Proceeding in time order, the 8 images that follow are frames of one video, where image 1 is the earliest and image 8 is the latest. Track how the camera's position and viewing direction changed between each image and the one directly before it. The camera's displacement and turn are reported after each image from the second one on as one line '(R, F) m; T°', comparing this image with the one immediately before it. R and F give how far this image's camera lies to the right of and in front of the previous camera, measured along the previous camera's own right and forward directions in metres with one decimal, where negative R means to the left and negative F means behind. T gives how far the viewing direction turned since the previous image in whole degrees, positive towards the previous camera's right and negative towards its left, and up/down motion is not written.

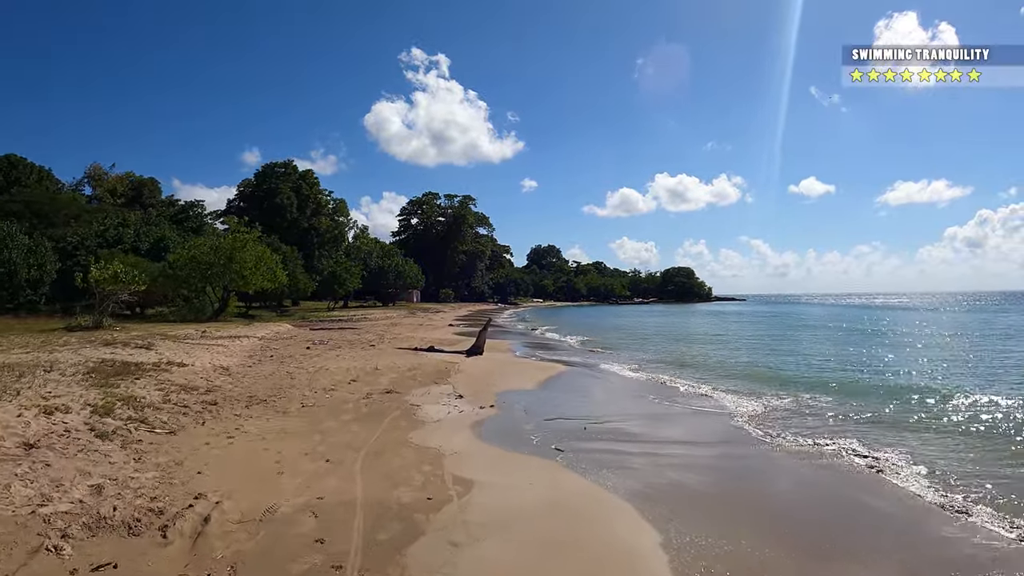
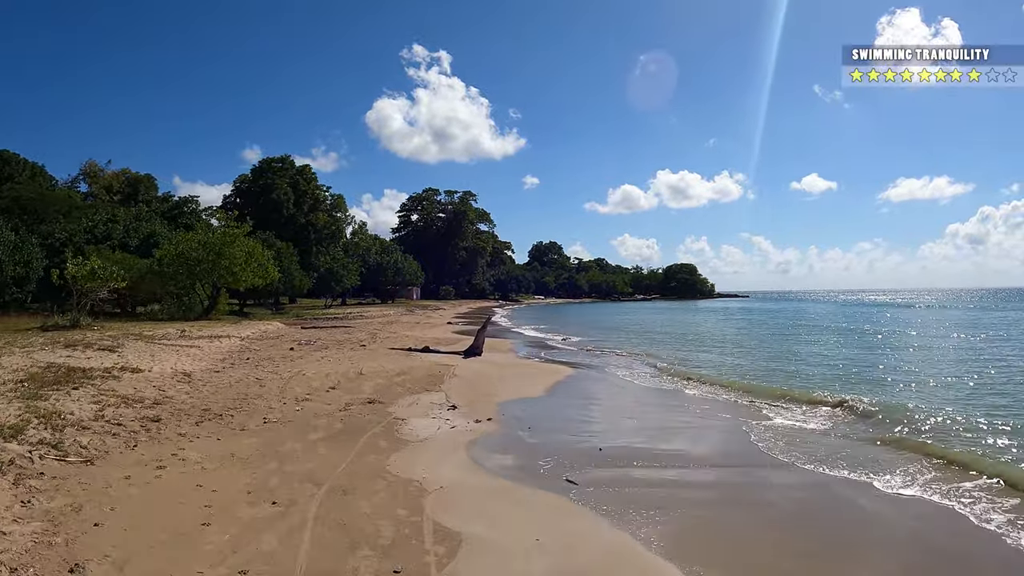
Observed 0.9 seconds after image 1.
(0.0, +1.9) m; 0°
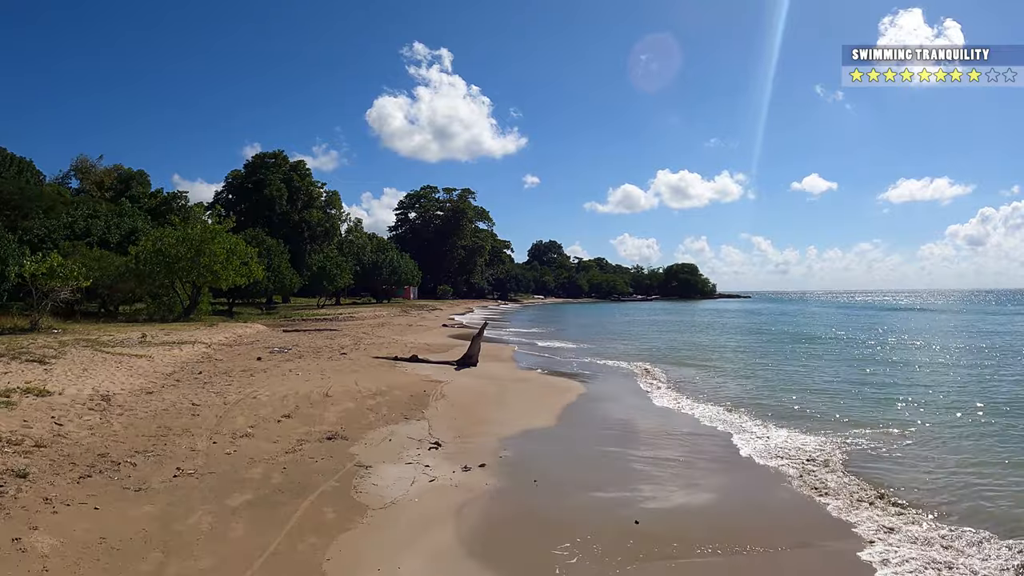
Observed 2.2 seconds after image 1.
(0.0, +2.7) m; 0°
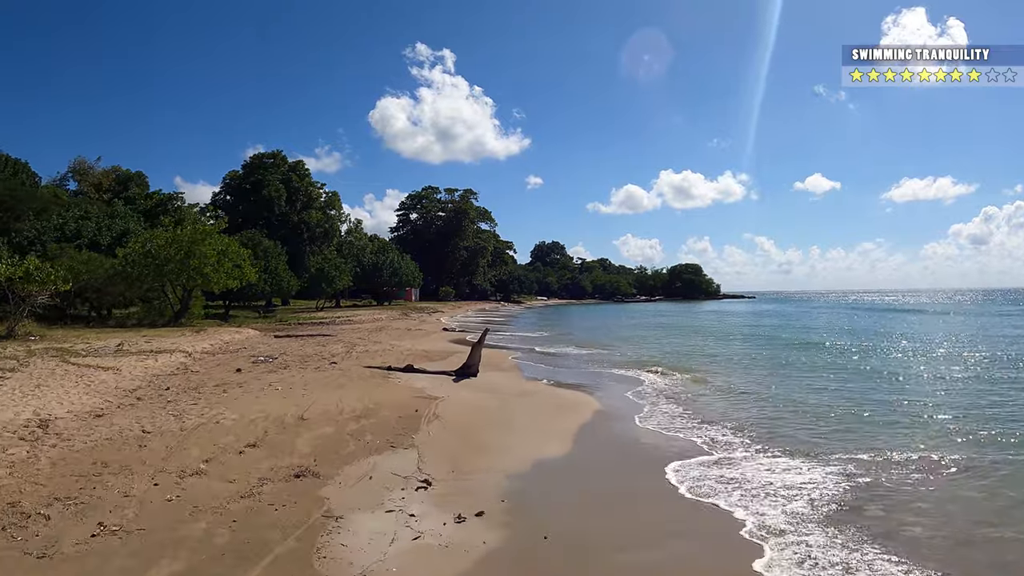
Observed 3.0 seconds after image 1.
(0.0, +1.6) m; 0°
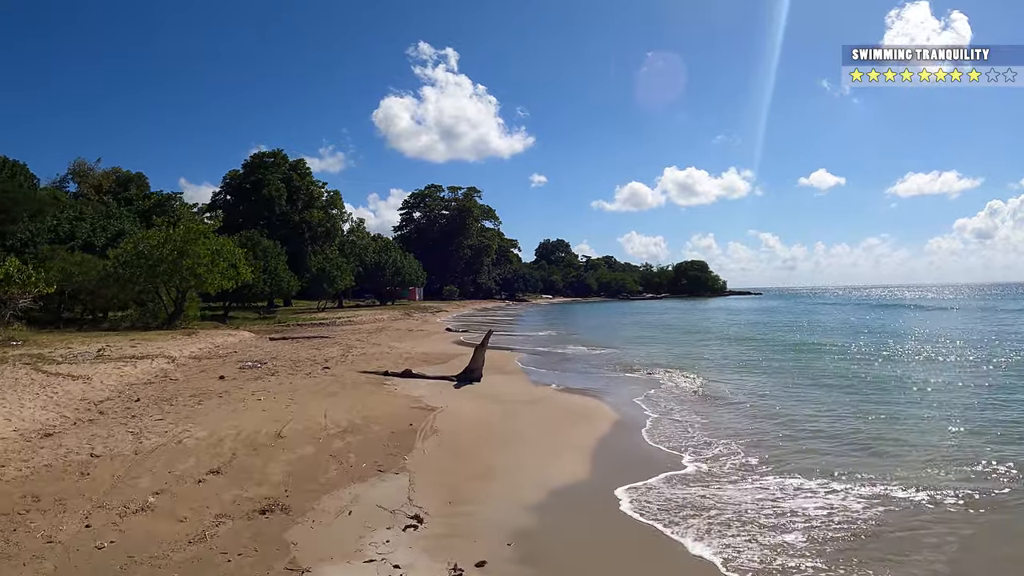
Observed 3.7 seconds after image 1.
(0.0, +1.4) m; 0°
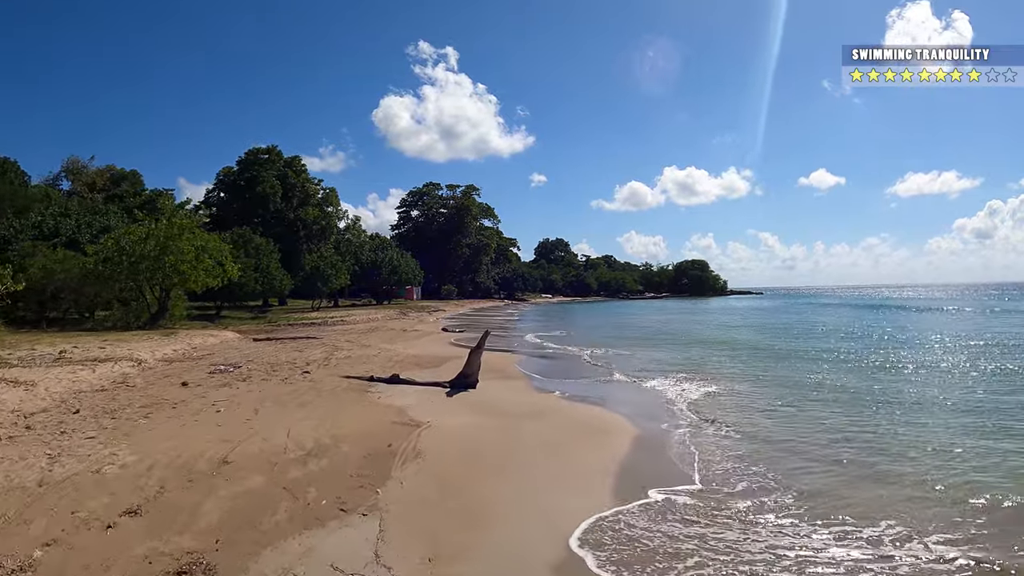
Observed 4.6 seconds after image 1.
(0.0, +1.7) m; 0°
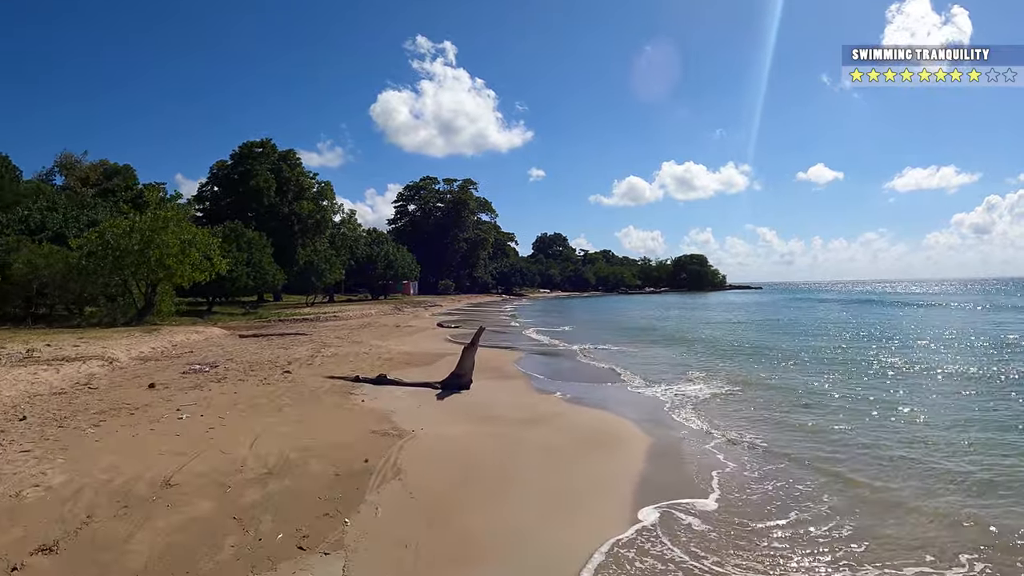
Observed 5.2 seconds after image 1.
(0.0, +1.1) m; 0°
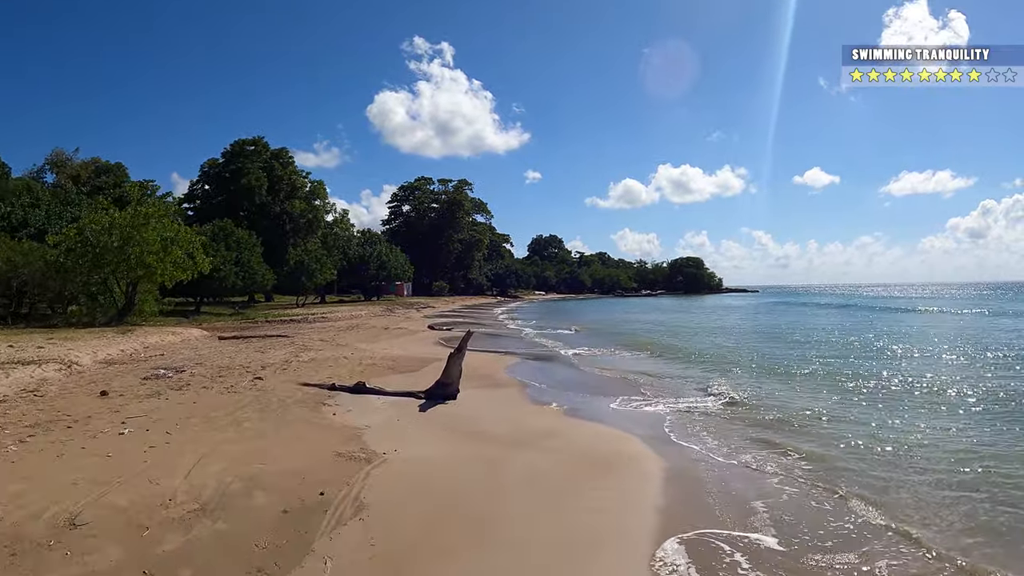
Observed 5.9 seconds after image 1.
(+0.1, +1.1) m; 0°
